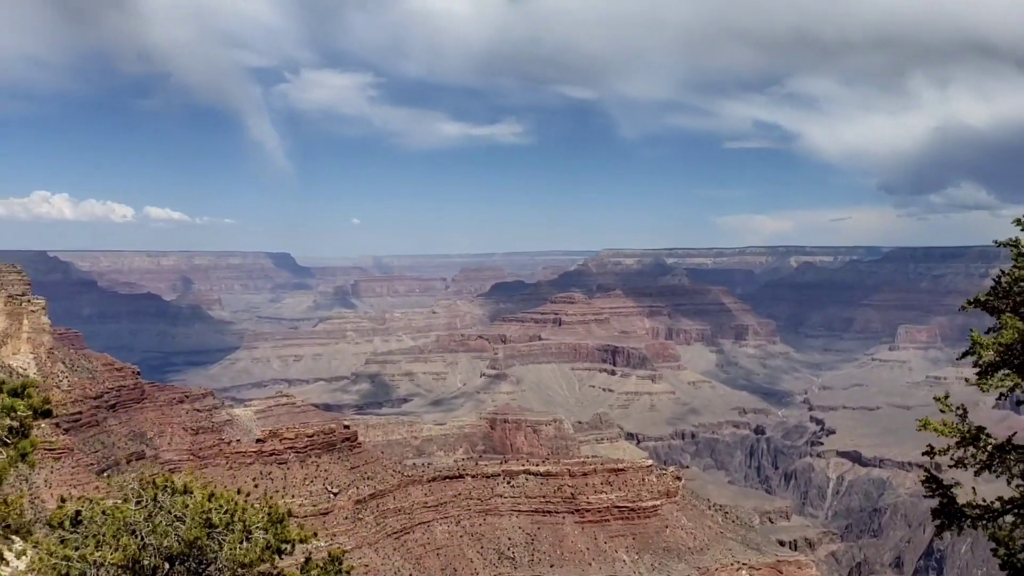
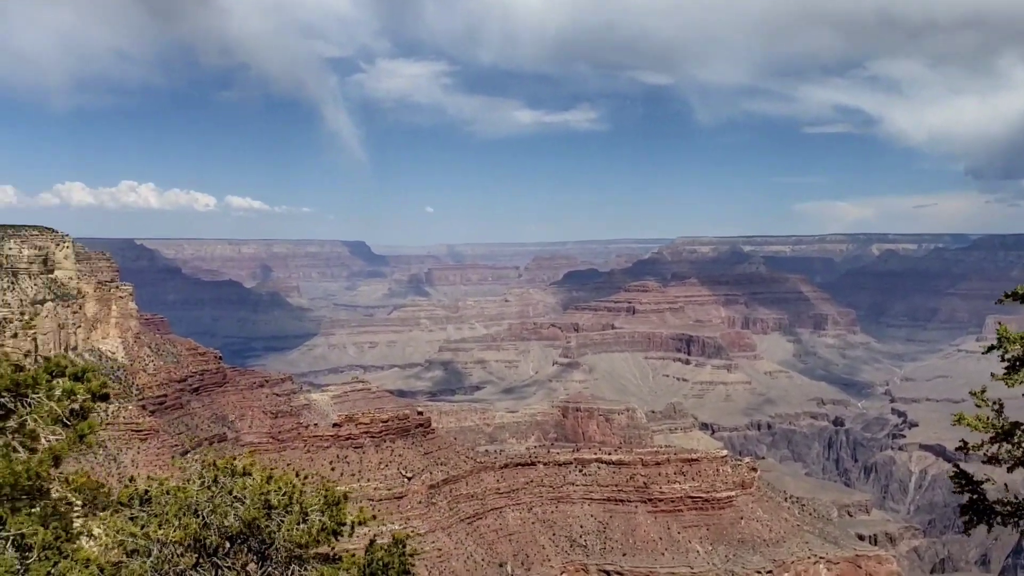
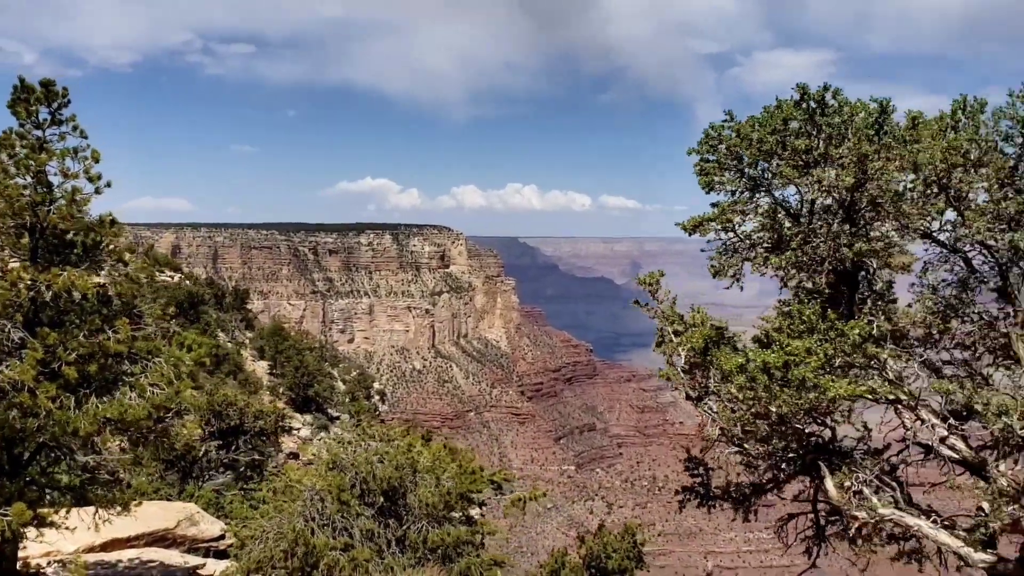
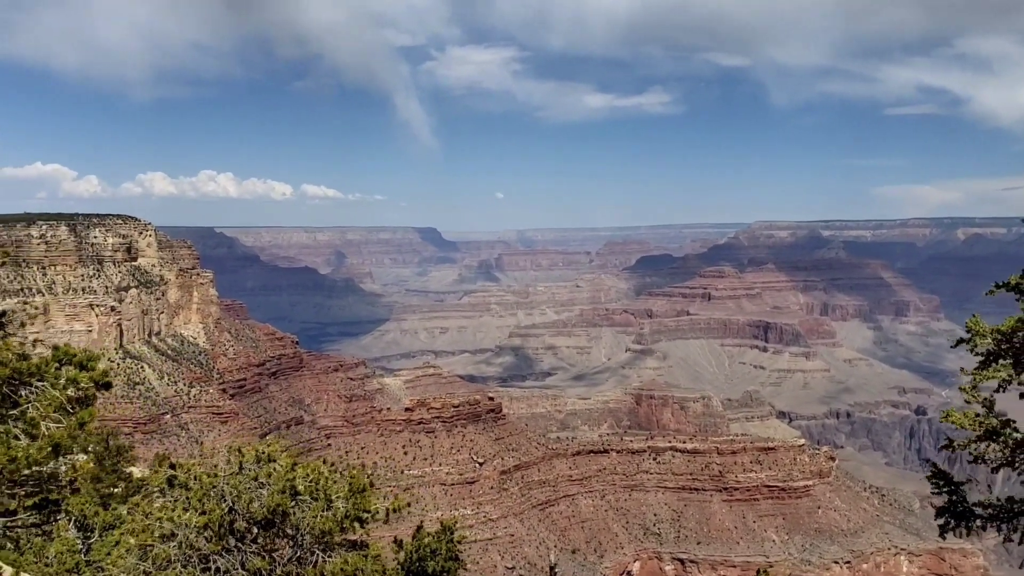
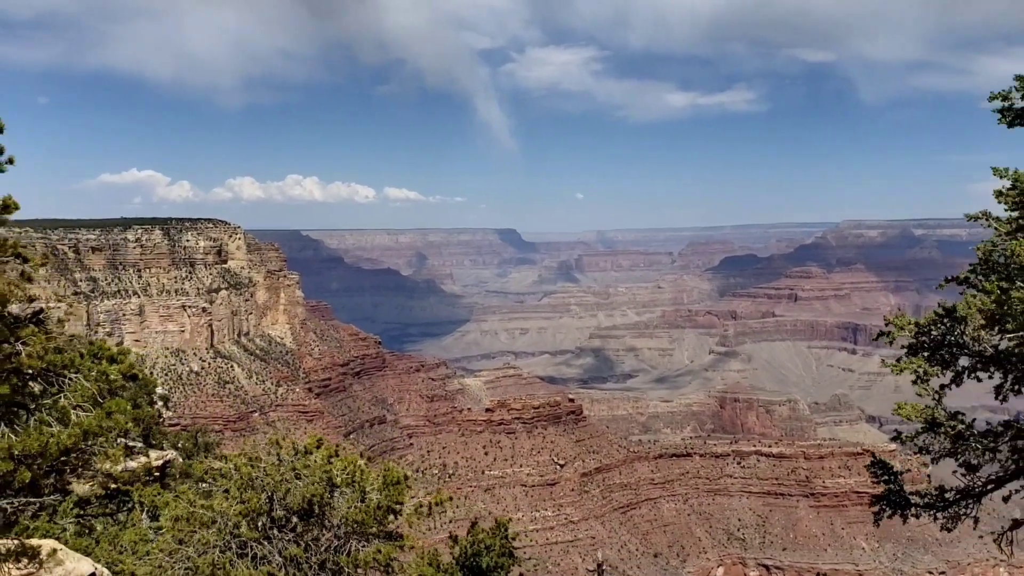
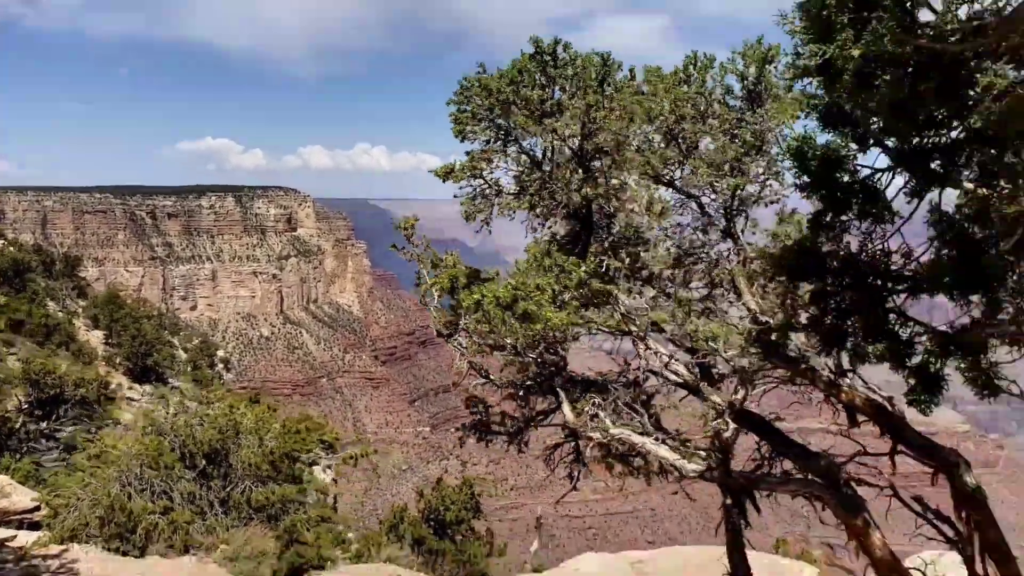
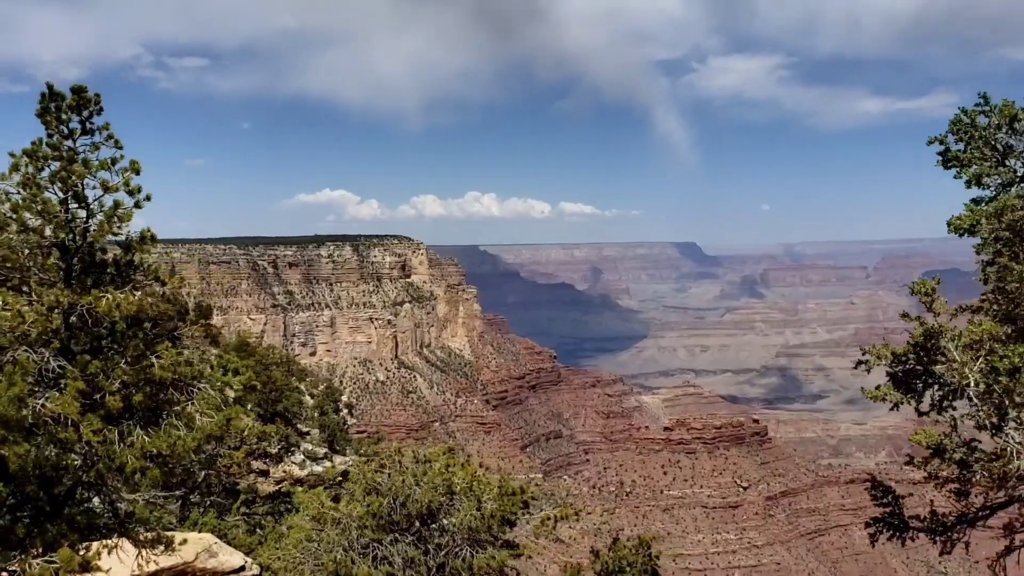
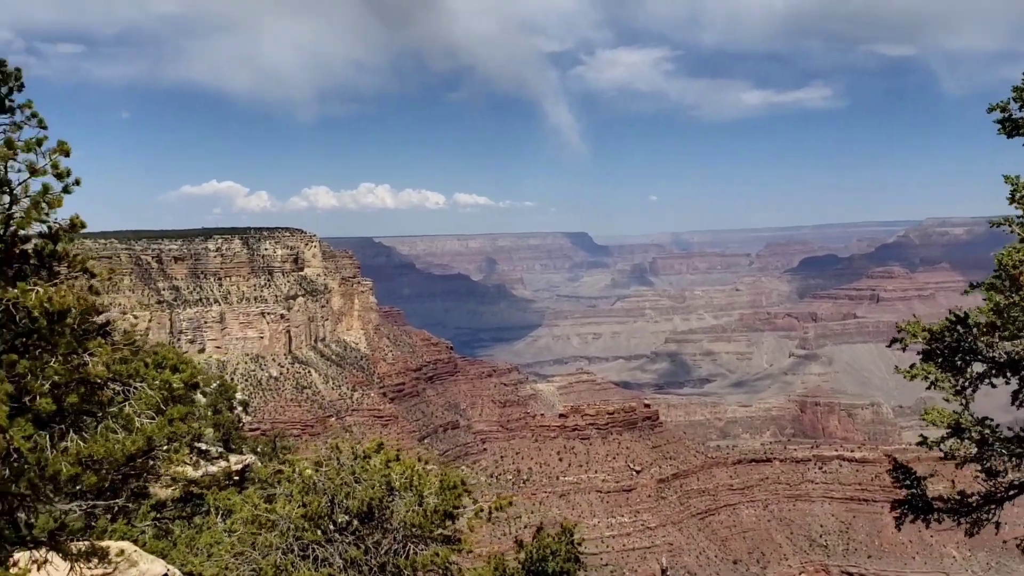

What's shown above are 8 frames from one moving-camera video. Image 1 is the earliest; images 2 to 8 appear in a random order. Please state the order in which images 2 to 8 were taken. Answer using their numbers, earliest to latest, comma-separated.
2, 4, 5, 8, 7, 3, 6
